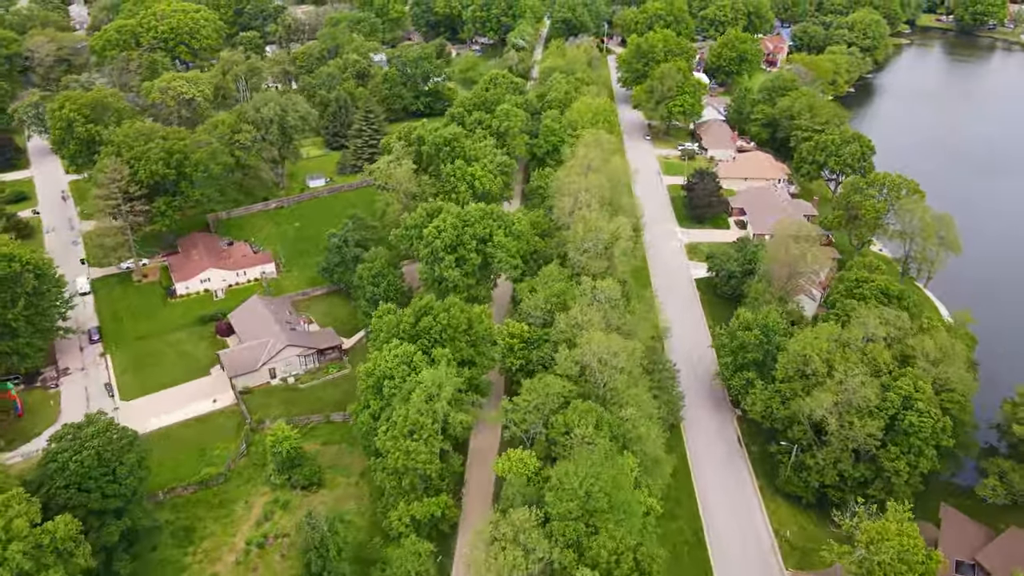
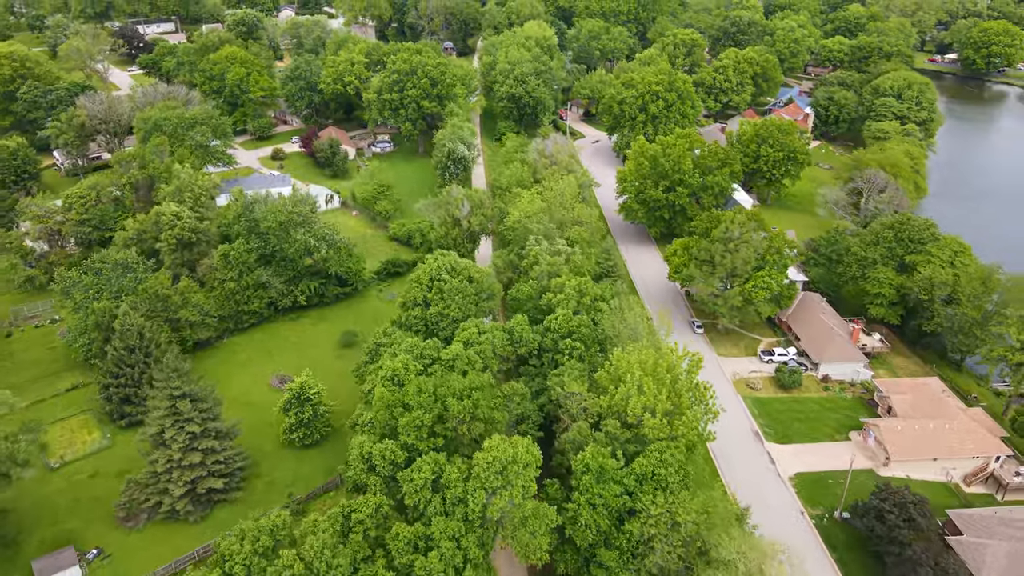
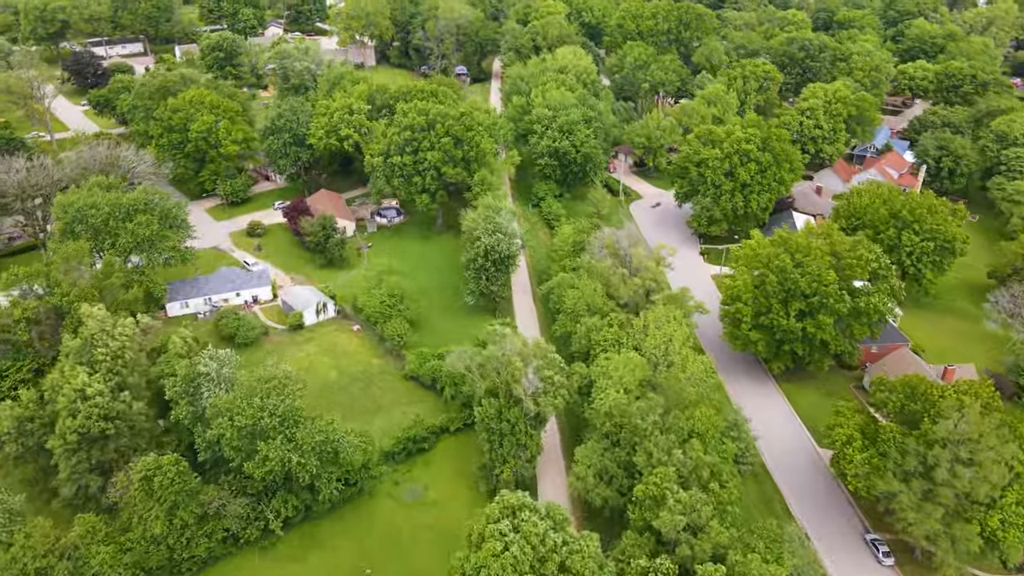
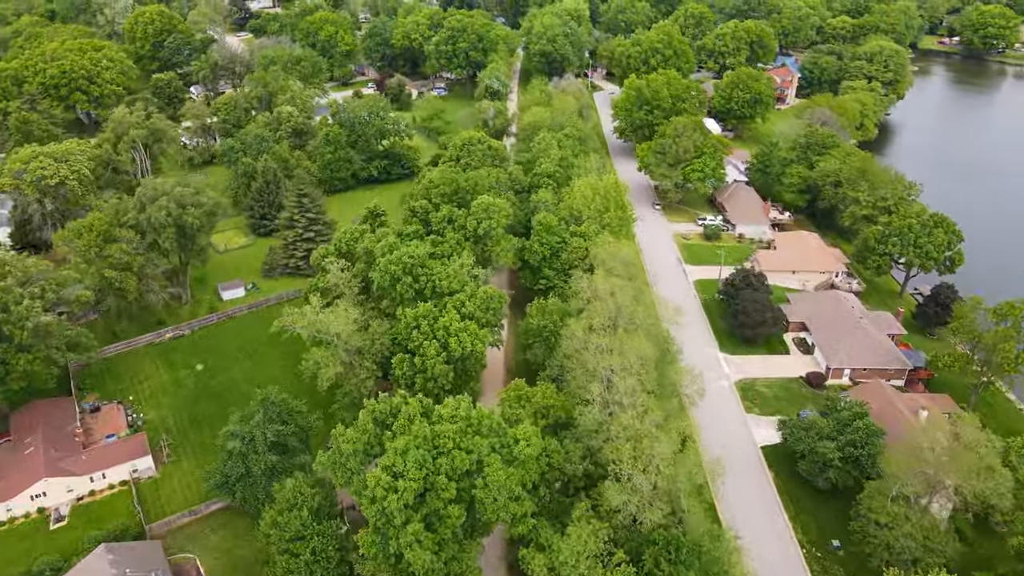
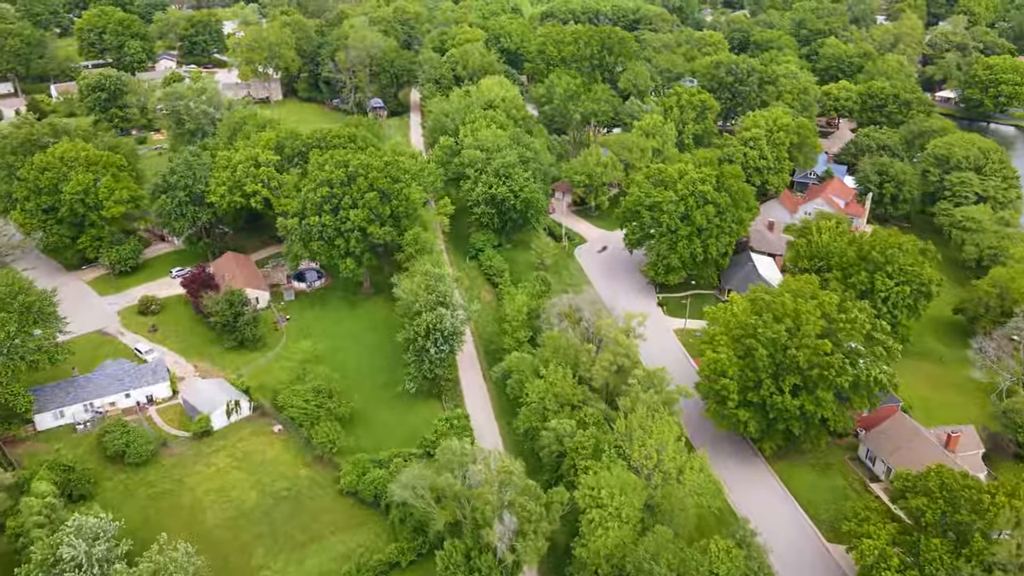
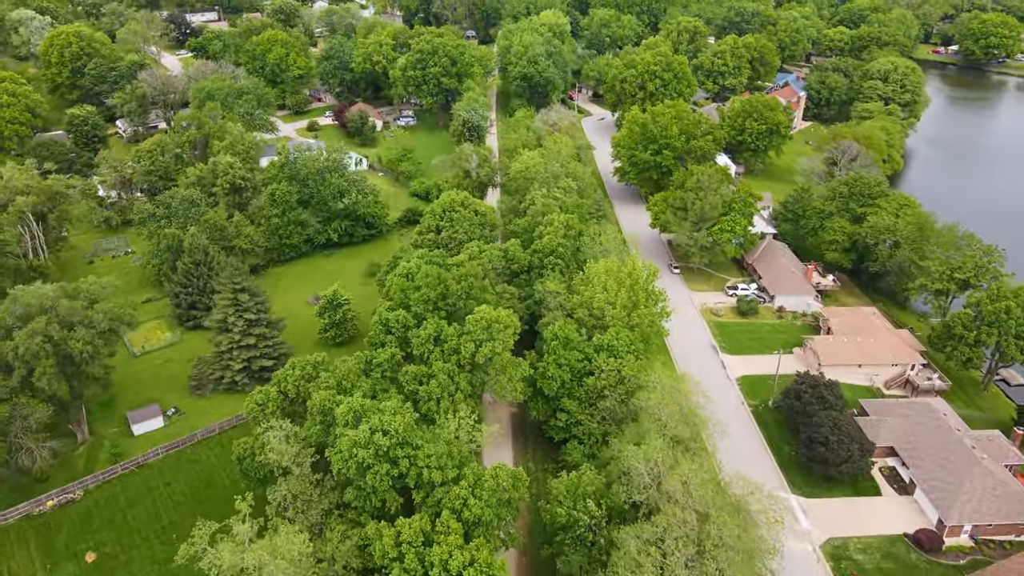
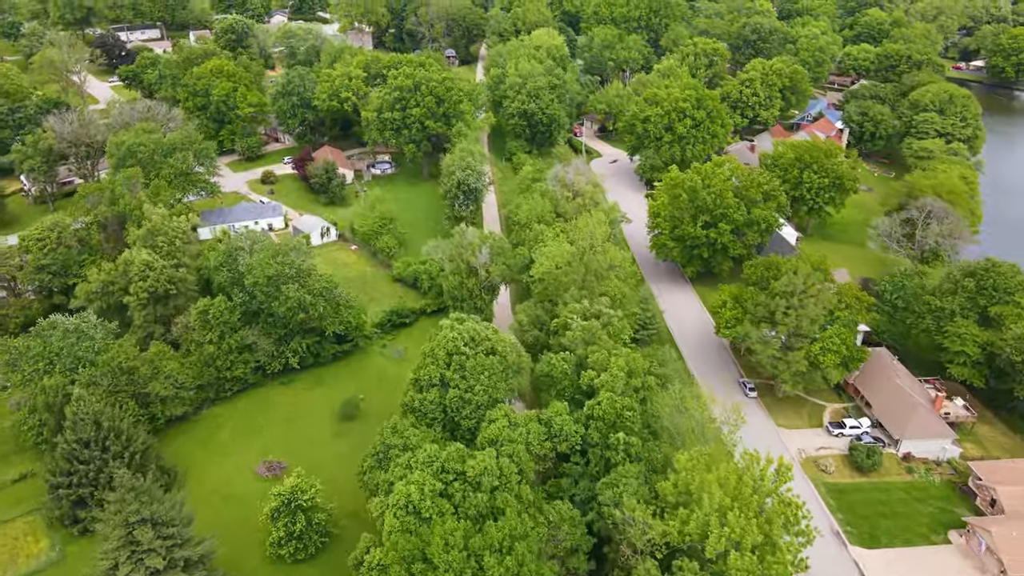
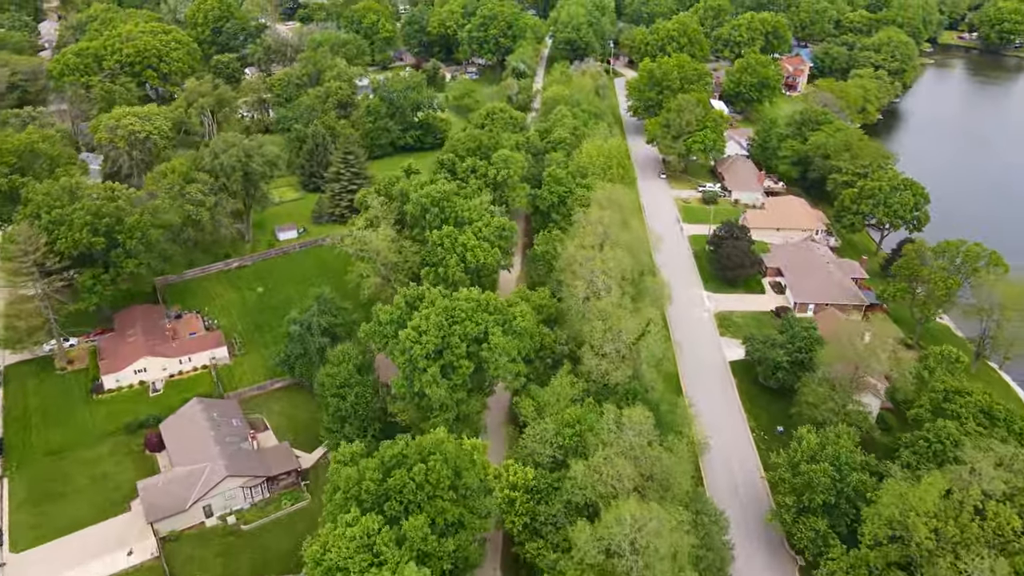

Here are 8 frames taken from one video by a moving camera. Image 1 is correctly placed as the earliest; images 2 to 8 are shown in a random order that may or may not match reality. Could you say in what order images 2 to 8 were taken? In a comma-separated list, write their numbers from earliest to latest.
8, 4, 6, 2, 7, 3, 5
